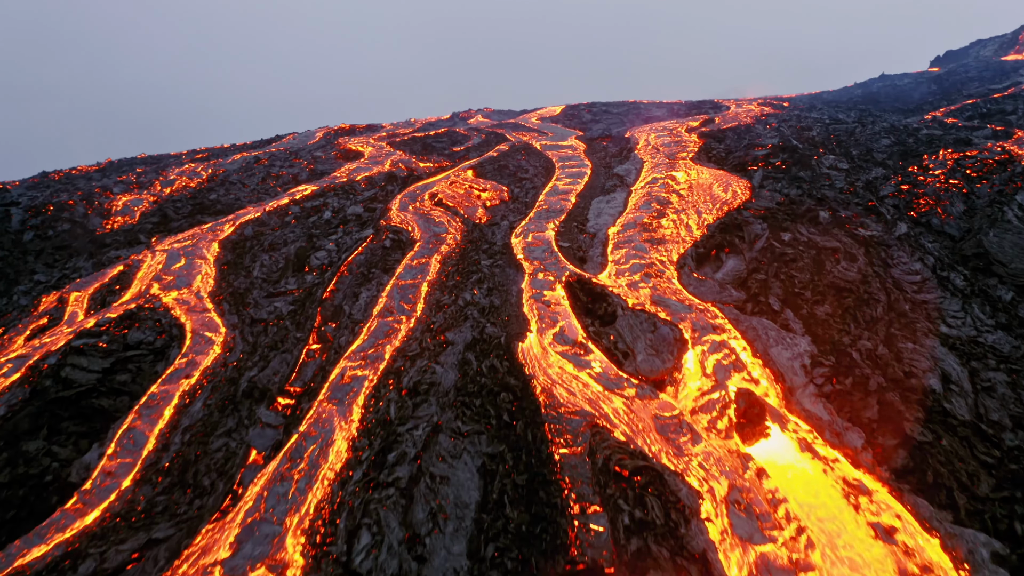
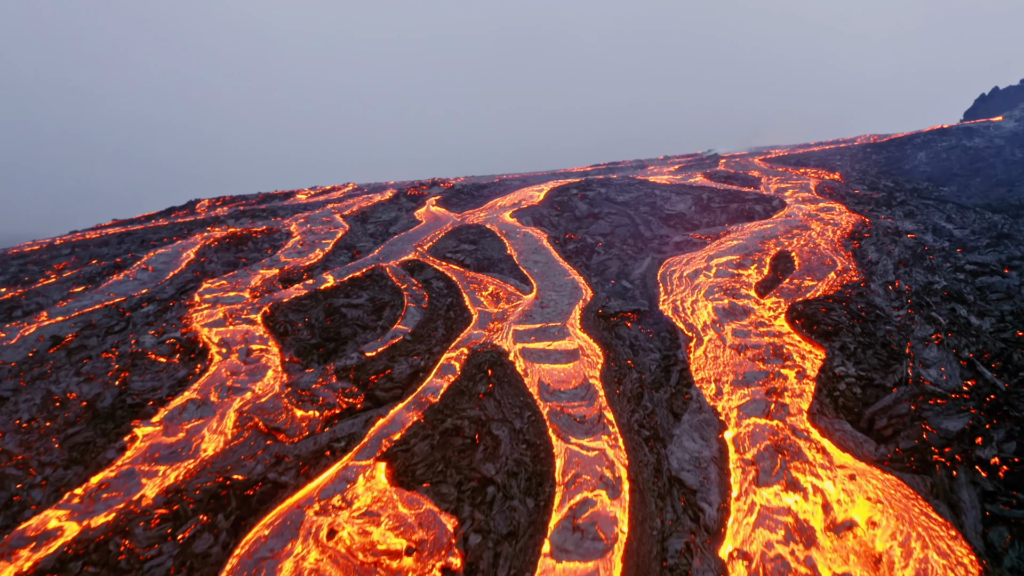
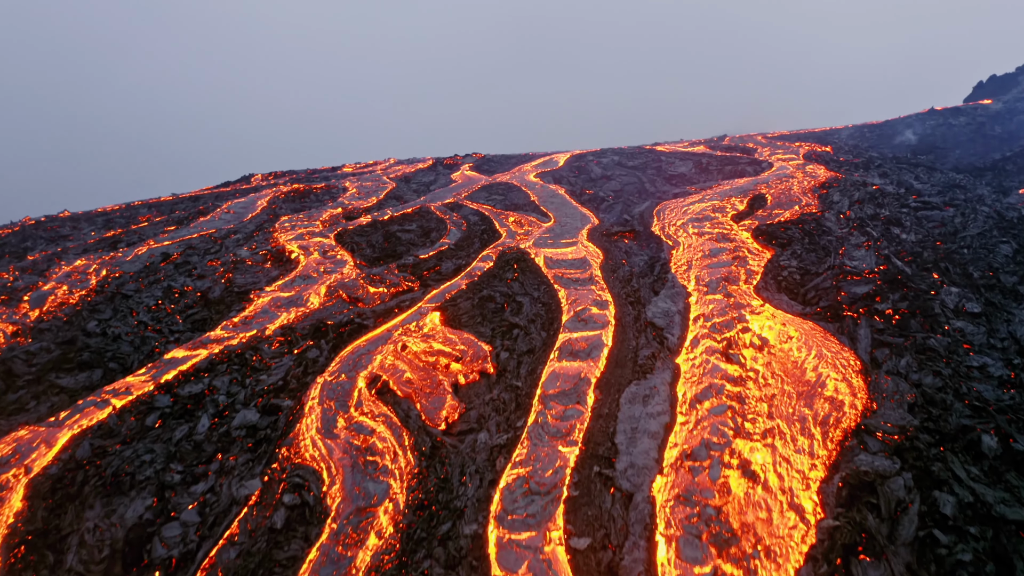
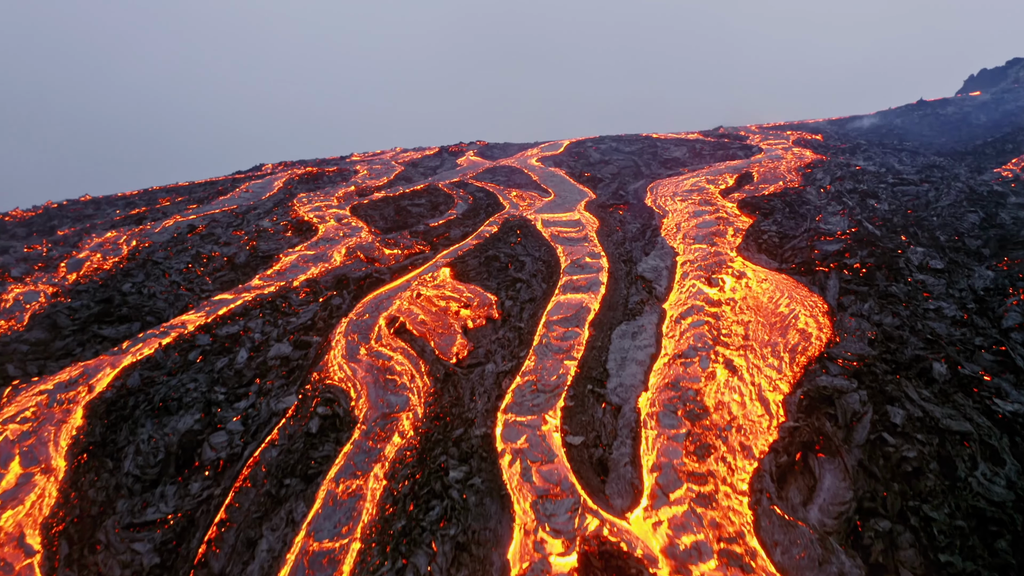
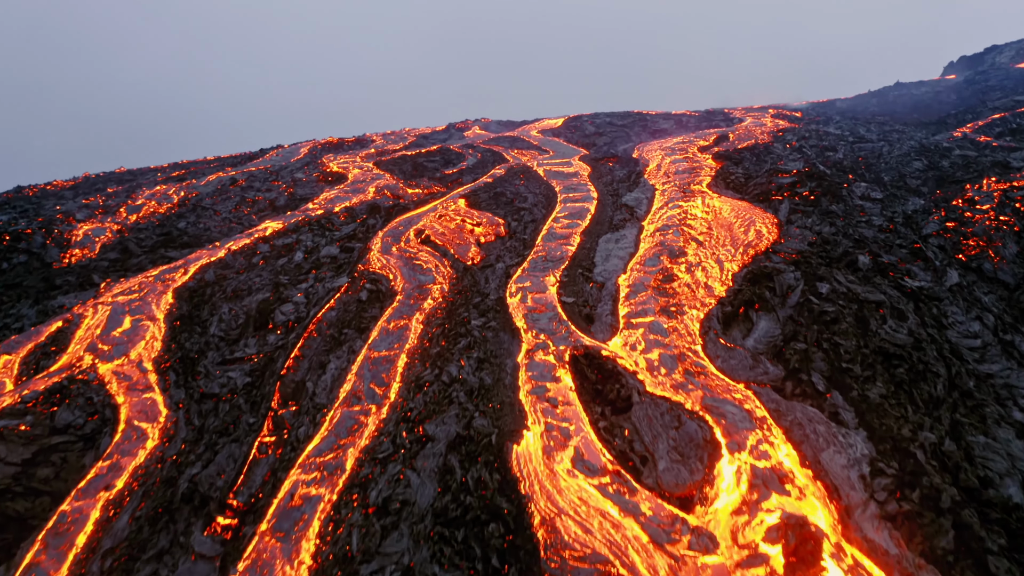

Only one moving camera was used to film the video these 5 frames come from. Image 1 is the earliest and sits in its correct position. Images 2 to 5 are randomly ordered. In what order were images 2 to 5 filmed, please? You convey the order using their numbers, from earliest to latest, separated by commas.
5, 4, 3, 2
